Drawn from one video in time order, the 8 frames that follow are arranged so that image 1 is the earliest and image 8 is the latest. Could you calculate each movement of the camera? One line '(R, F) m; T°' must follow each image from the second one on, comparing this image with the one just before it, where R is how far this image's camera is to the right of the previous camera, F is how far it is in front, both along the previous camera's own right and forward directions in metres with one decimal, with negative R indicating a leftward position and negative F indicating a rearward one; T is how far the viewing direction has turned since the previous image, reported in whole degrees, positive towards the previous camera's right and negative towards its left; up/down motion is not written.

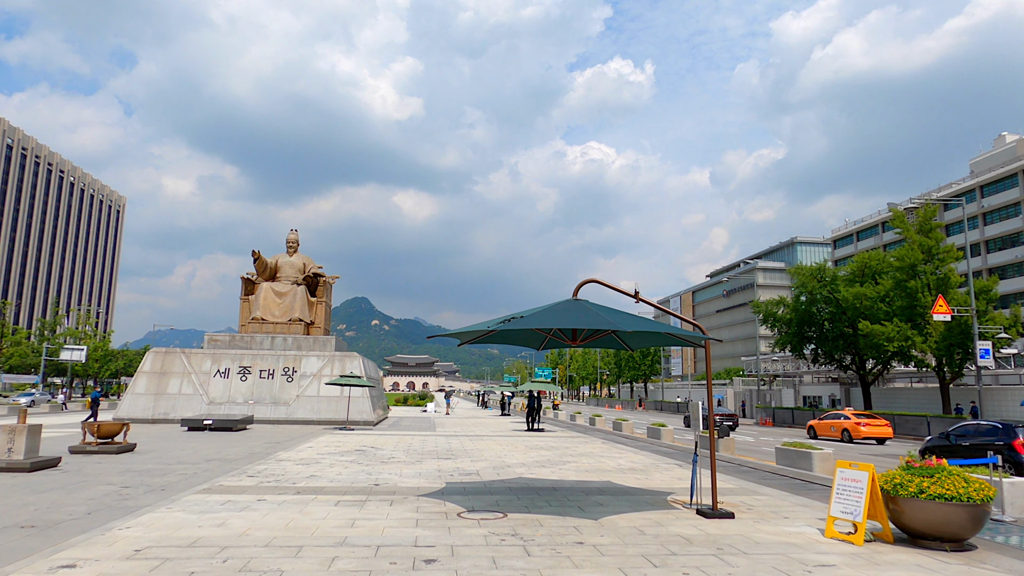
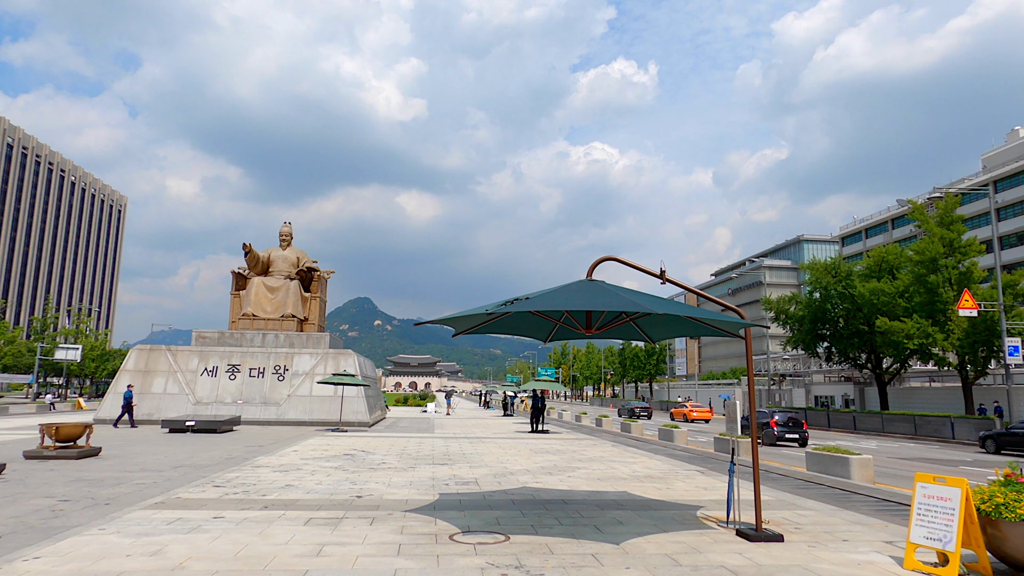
(0.0, +1.5) m; 0°
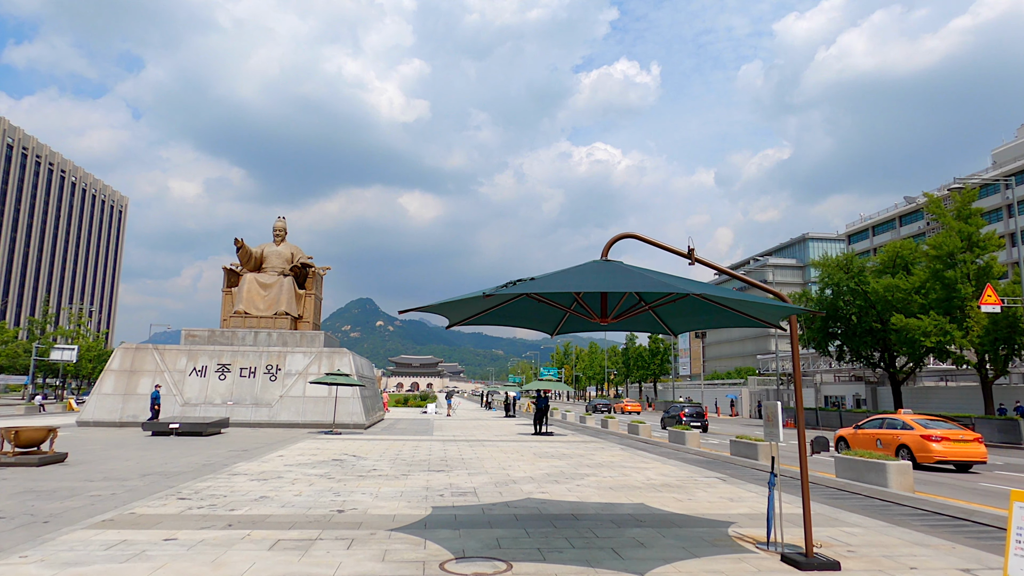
(0.0, +1.2) m; 0°
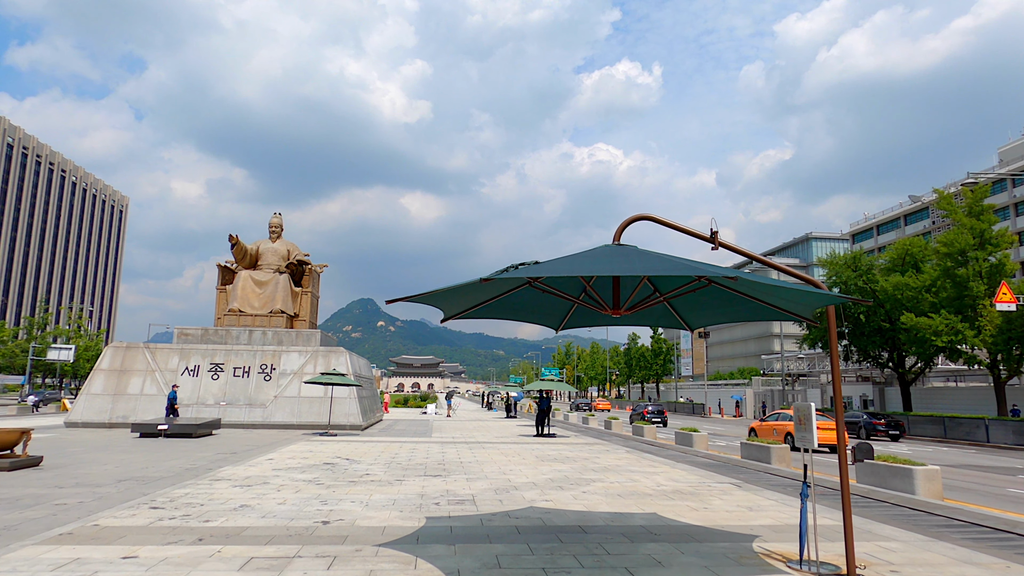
(0.0, +0.7) m; 0°
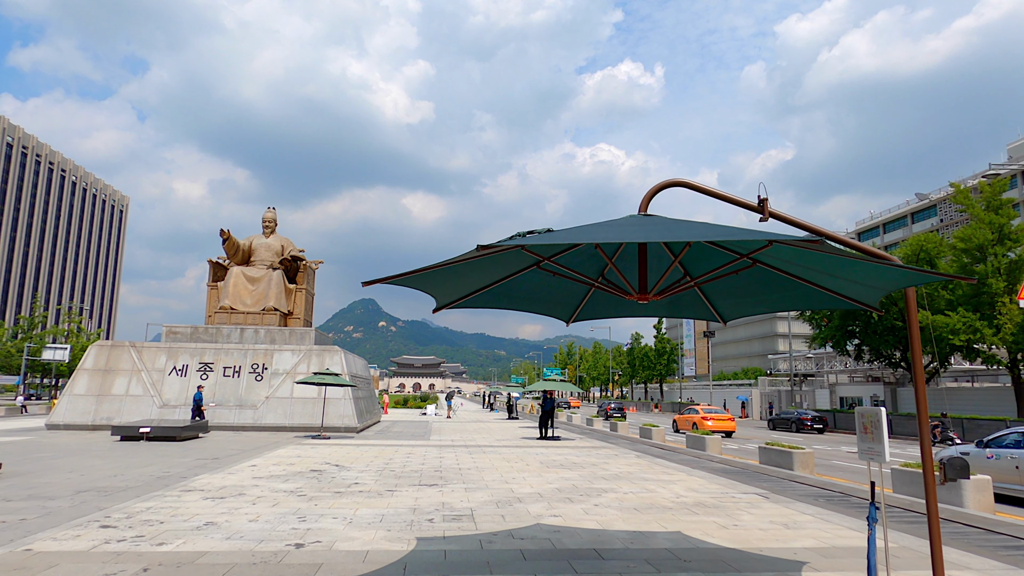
(0.0, +1.1) m; 0°
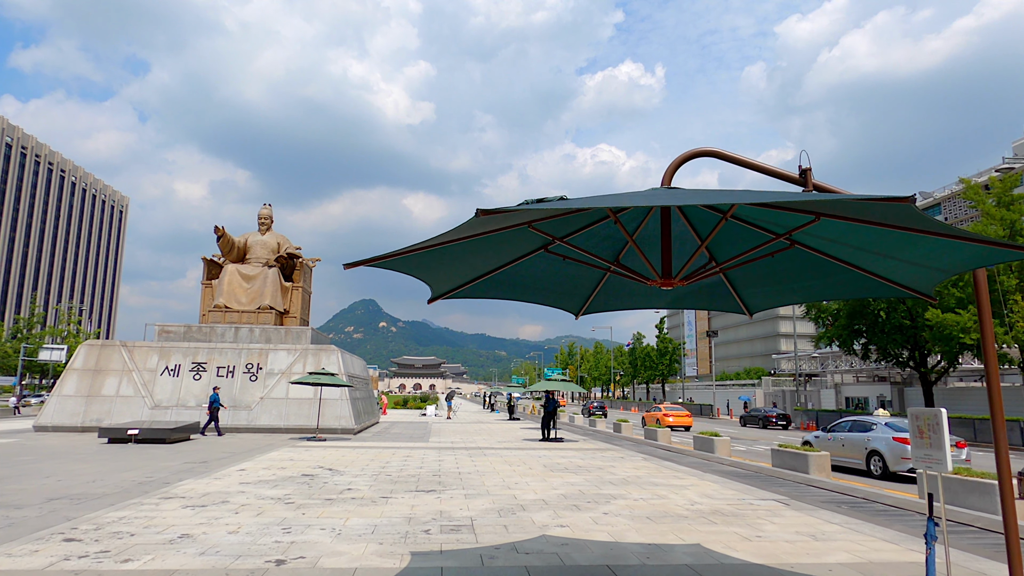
(0.0, +0.7) m; 0°
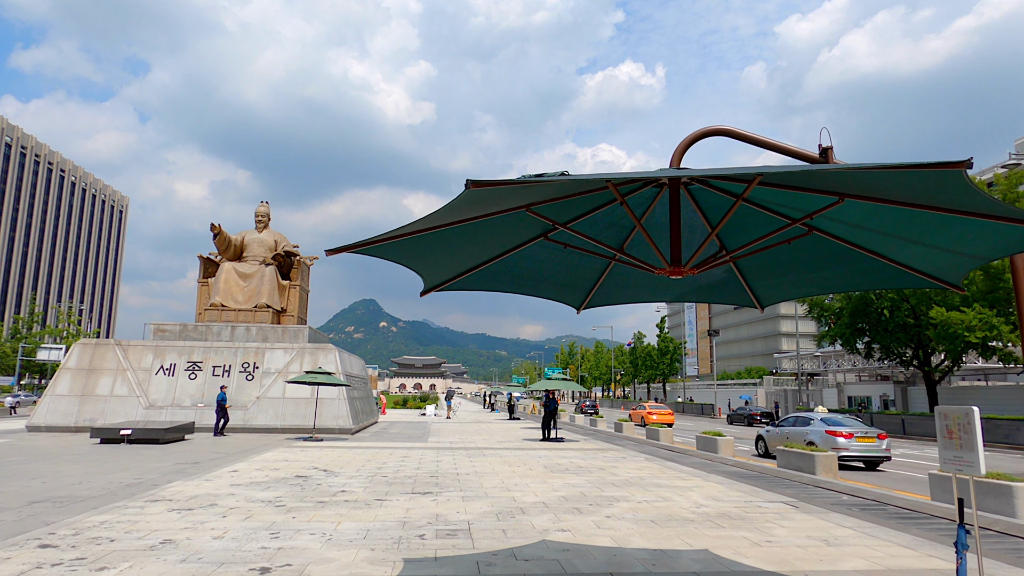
(0.0, +0.3) m; 0°
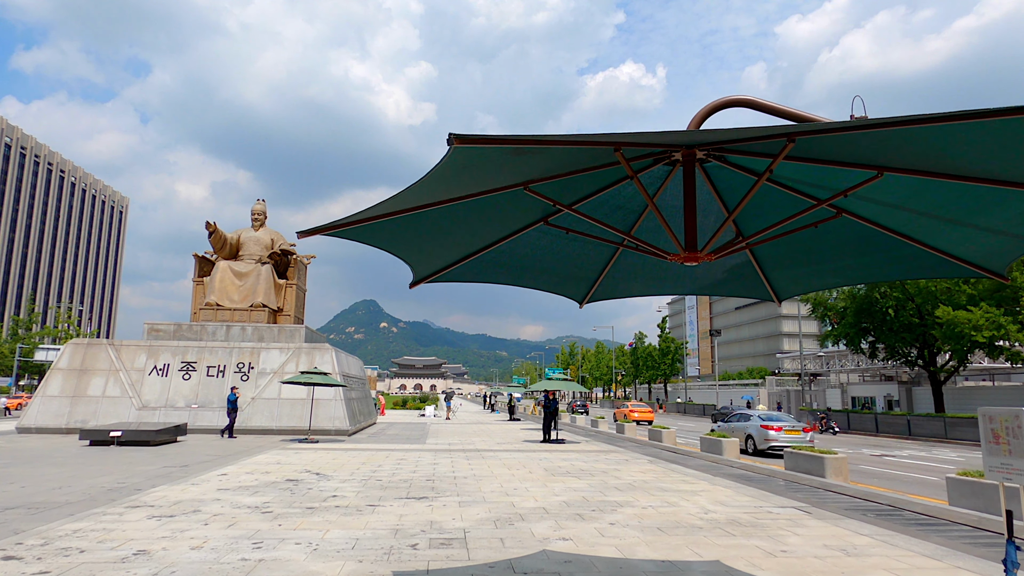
(0.0, +0.4) m; 0°
